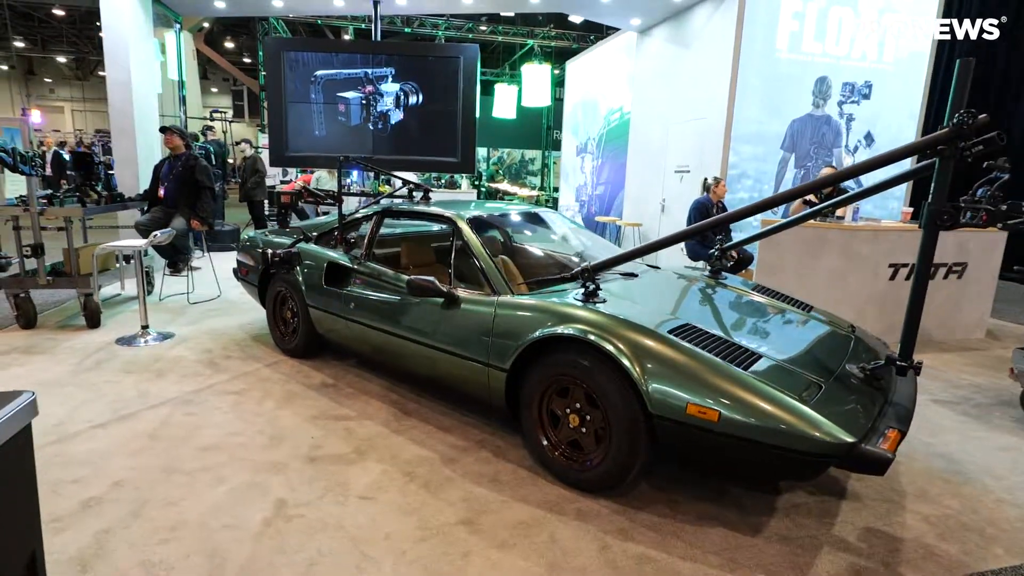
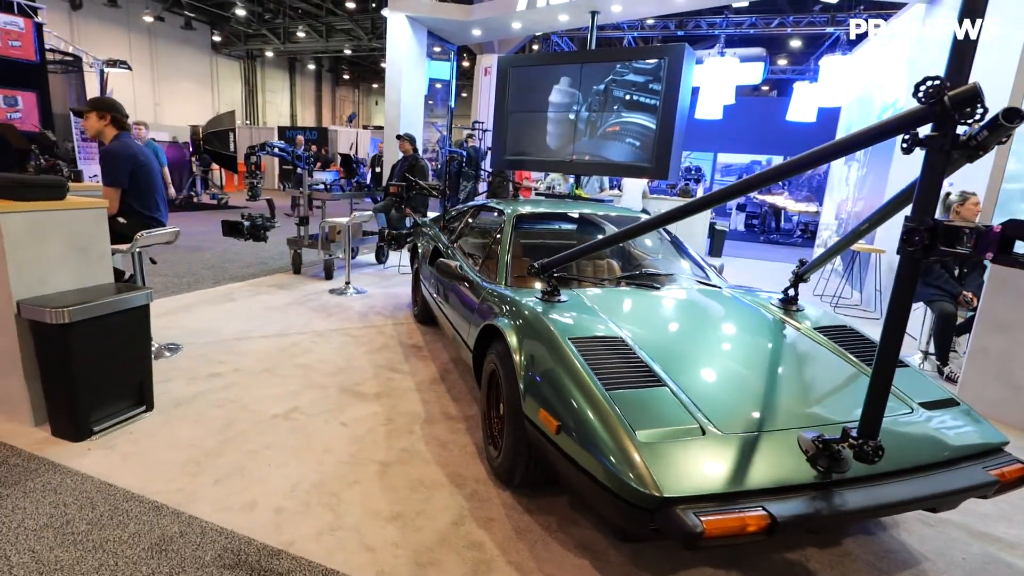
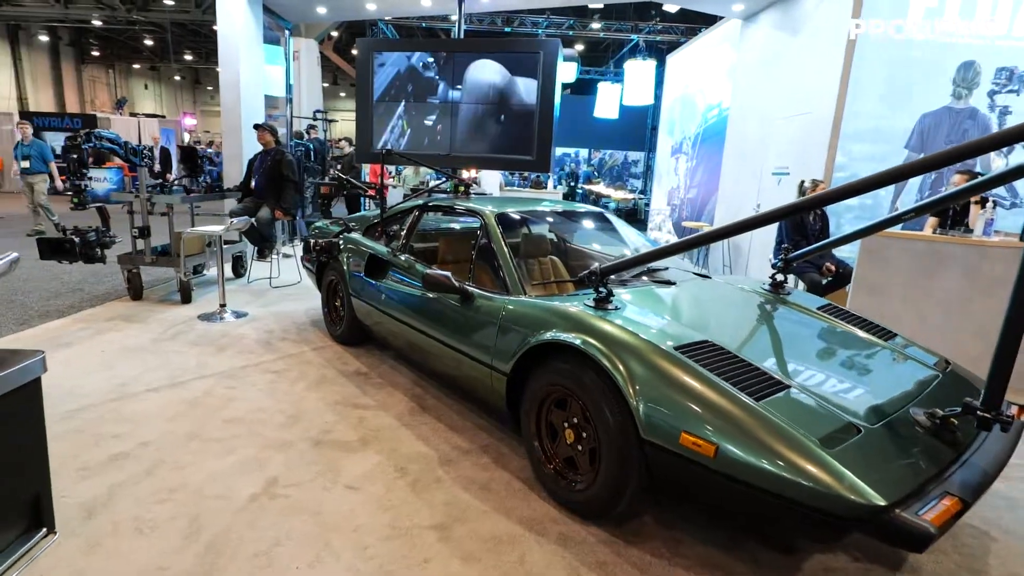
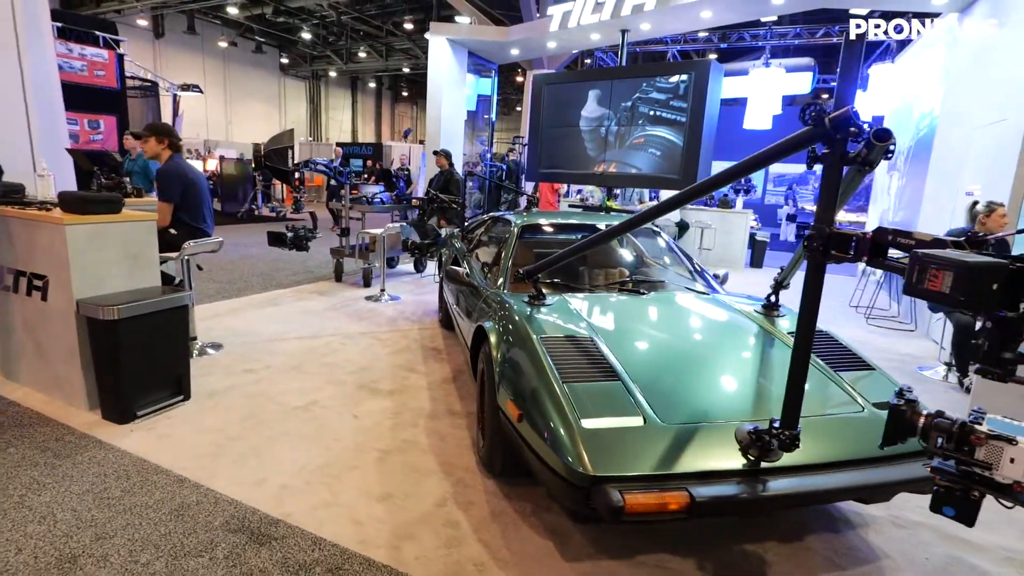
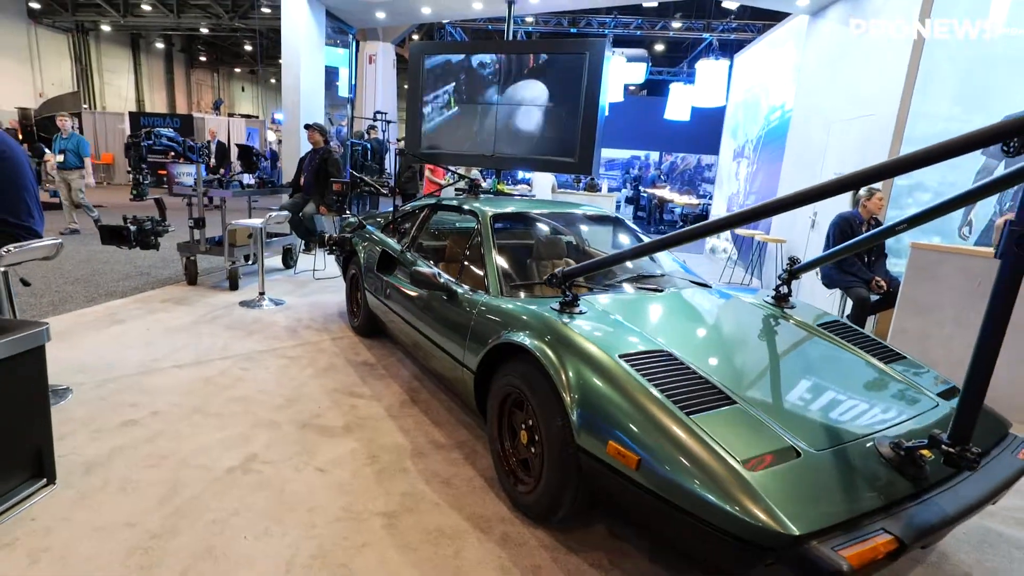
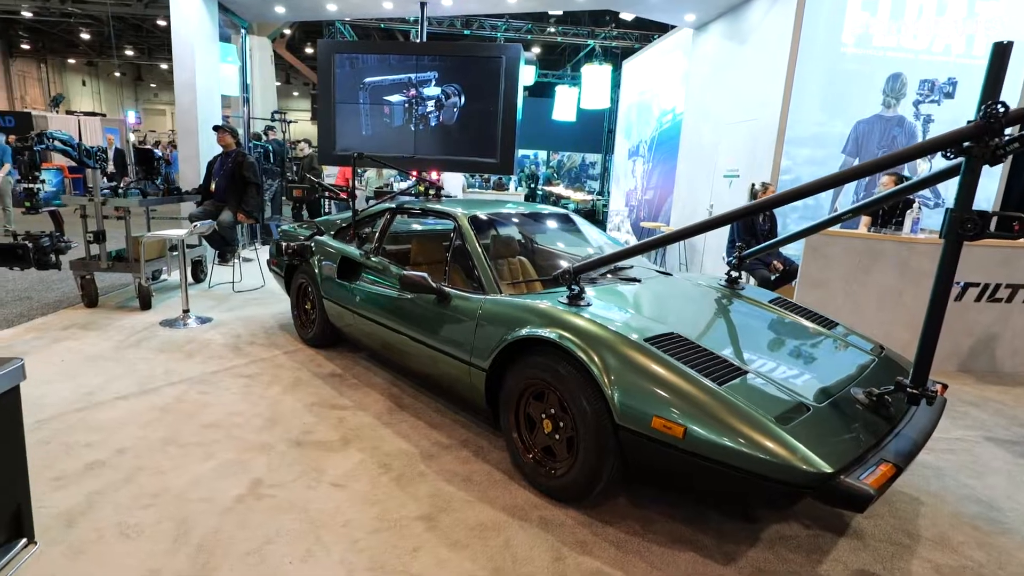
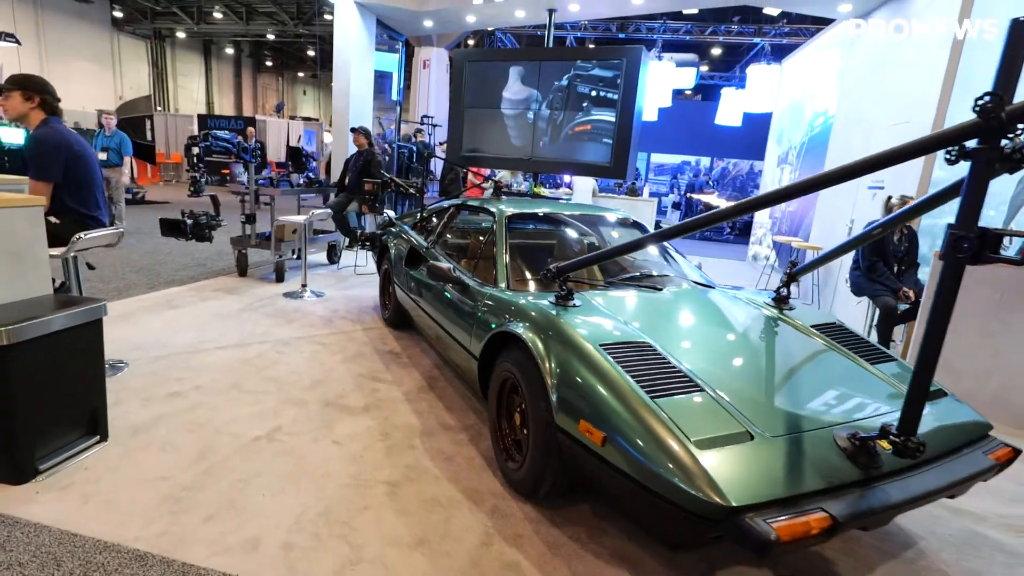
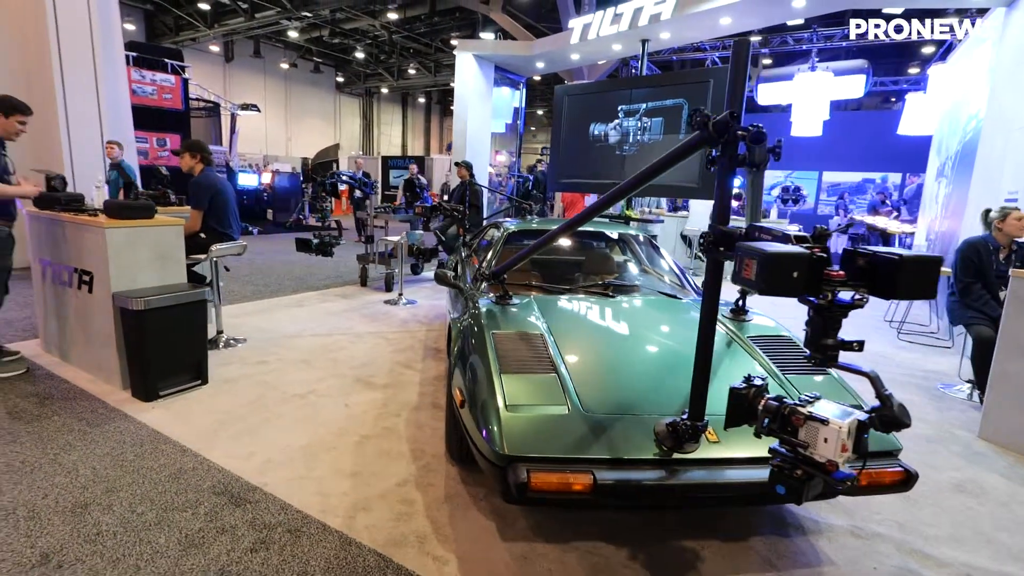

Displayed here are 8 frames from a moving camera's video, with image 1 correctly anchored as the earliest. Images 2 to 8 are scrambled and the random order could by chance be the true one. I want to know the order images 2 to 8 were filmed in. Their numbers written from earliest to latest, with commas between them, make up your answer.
6, 3, 5, 7, 2, 4, 8
